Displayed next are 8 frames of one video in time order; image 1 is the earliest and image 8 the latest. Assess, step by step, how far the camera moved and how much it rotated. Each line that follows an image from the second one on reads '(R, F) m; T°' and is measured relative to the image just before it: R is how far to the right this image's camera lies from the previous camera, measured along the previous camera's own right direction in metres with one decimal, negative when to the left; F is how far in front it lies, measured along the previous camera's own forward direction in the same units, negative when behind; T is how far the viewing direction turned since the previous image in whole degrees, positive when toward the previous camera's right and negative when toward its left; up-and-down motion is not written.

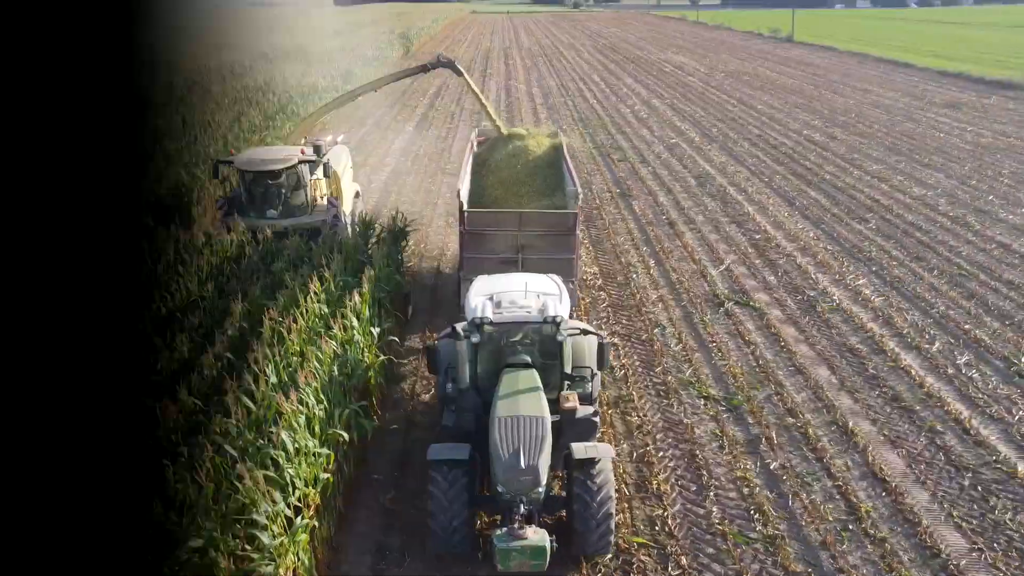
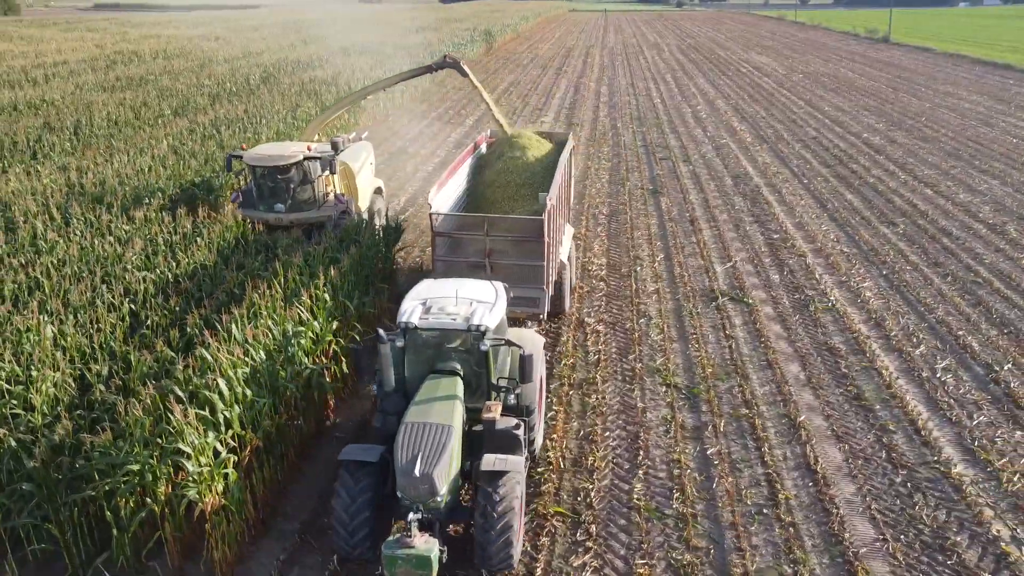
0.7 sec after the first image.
(+1.2, -0.4) m; -7°
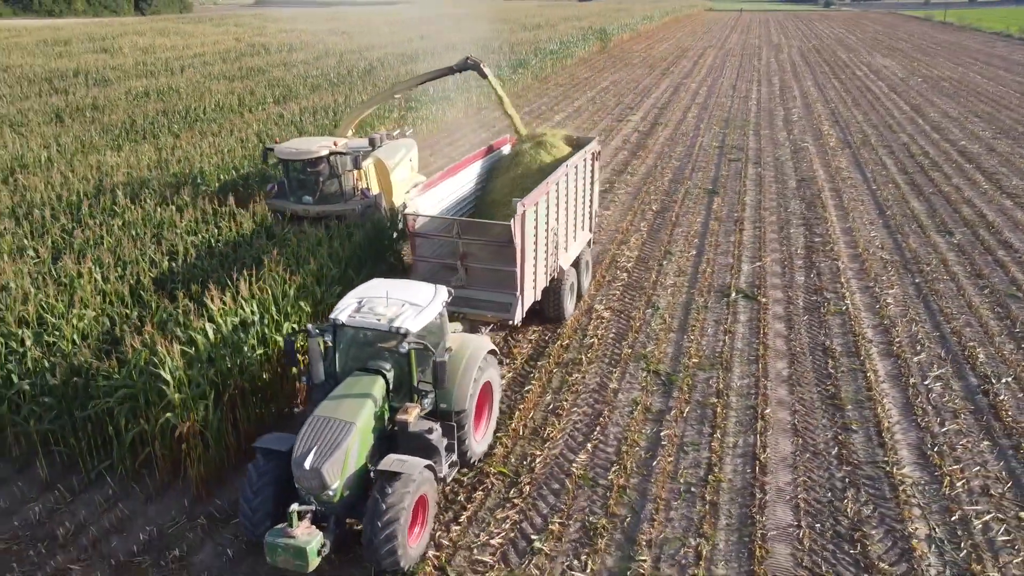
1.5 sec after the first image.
(+1.4, -0.4) m; -9°
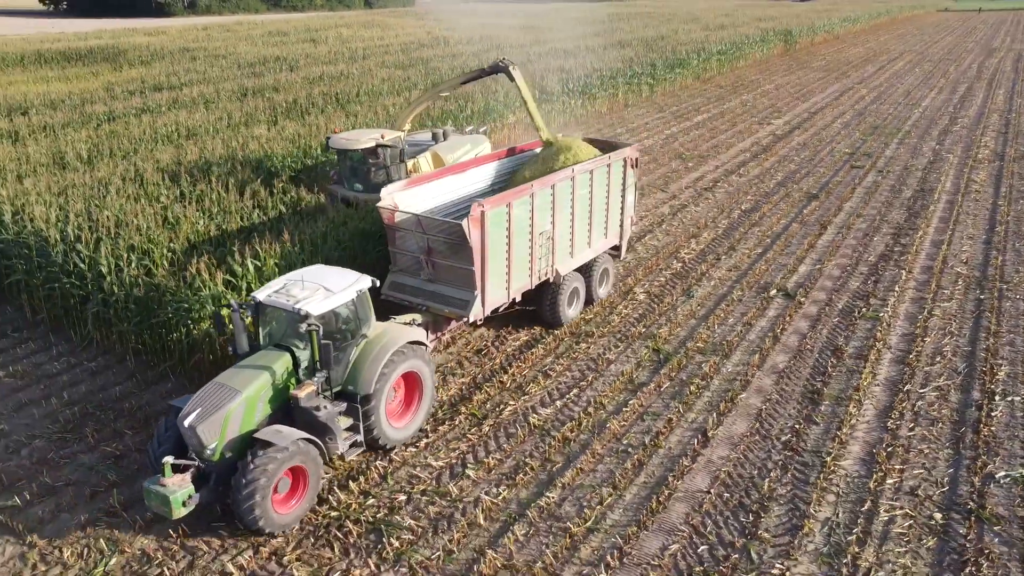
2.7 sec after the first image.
(+1.9, -0.6) m; -14°
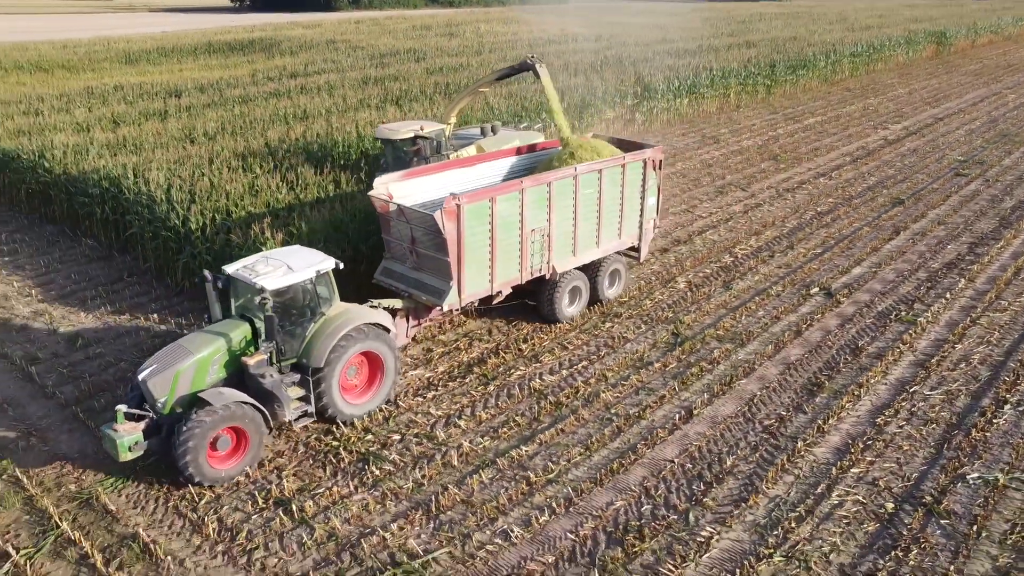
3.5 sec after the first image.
(+1.3, -0.5) m; -10°
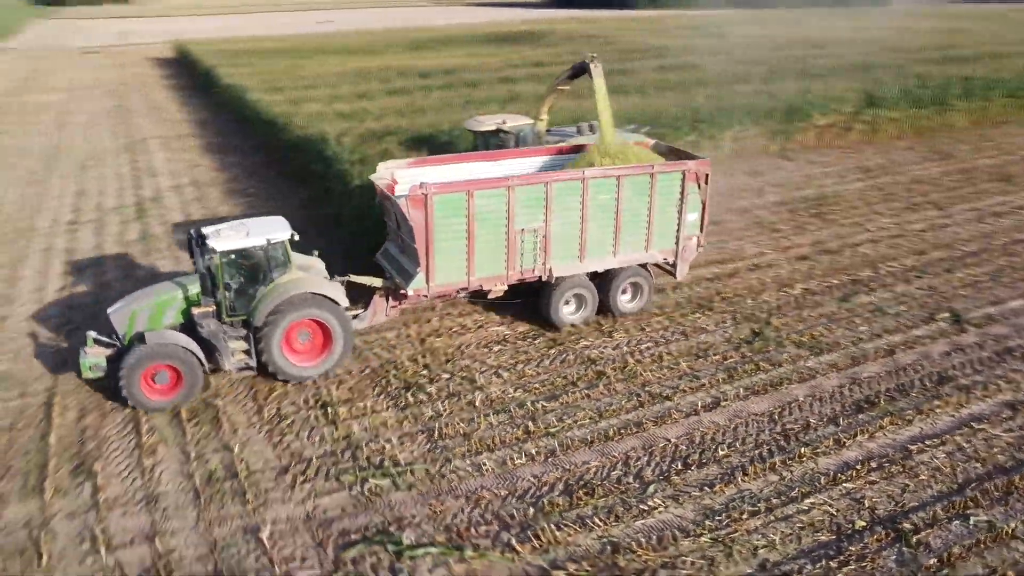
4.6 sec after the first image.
(+2.1, -0.3) m; -19°
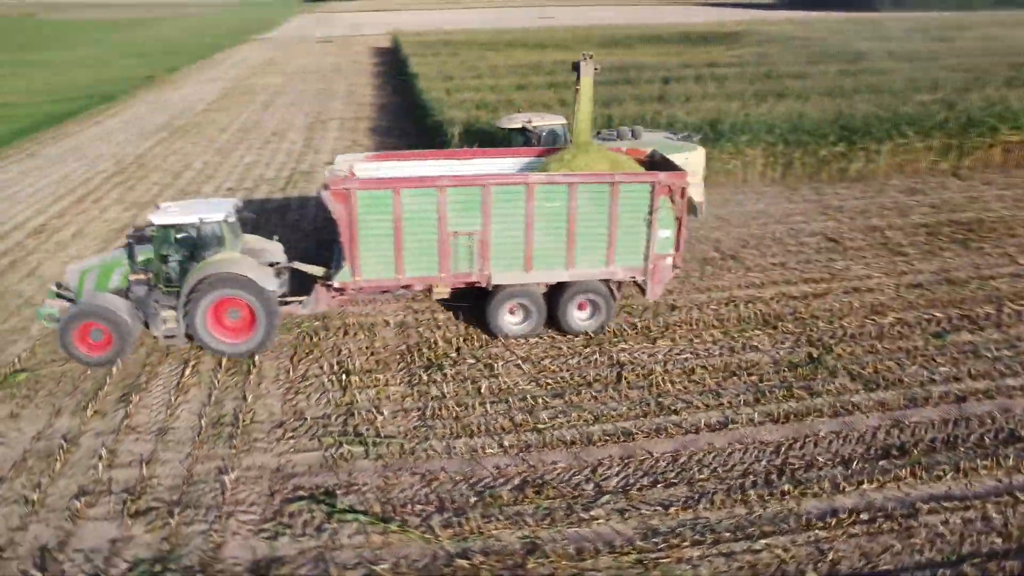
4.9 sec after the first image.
(+1.7, +0.3) m; -15°
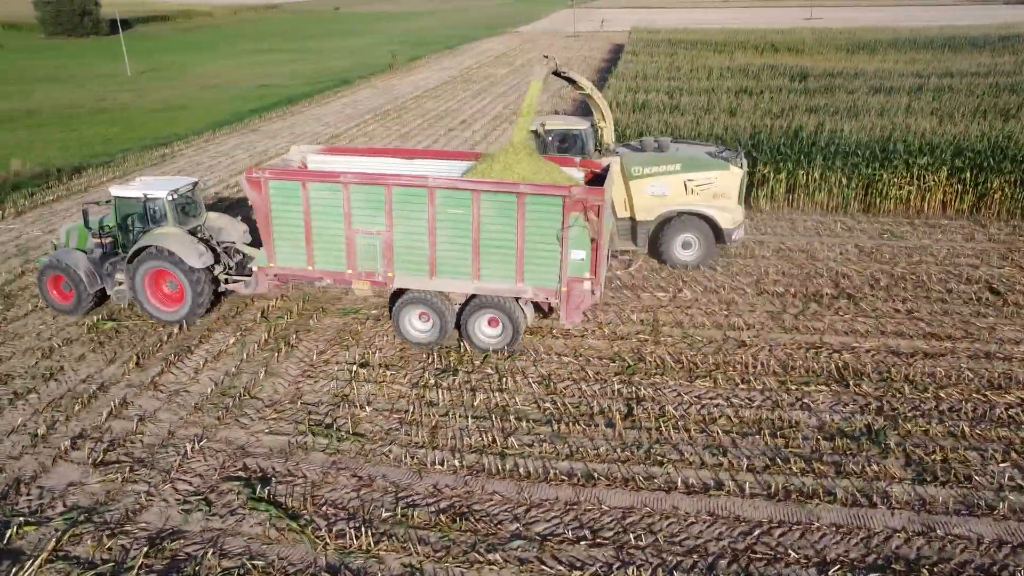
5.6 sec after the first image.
(+2.0, +0.7) m; -18°
